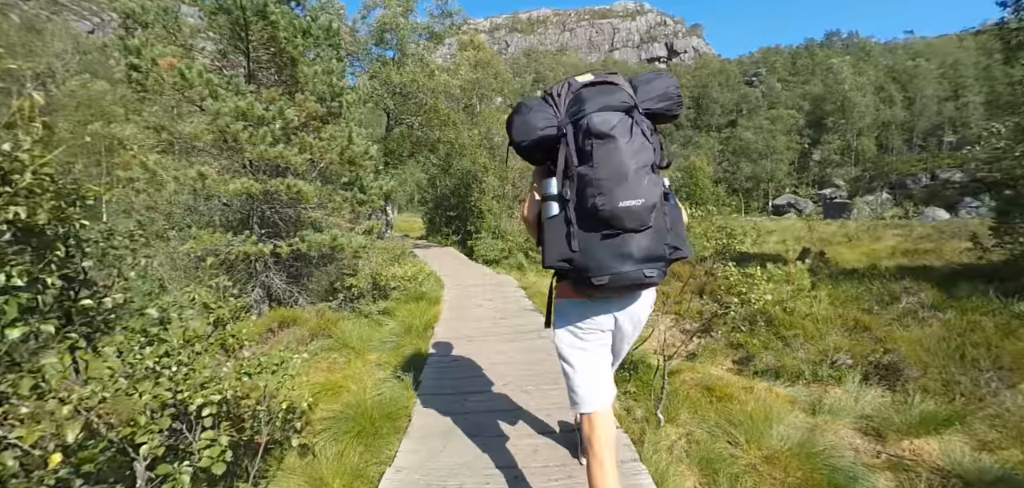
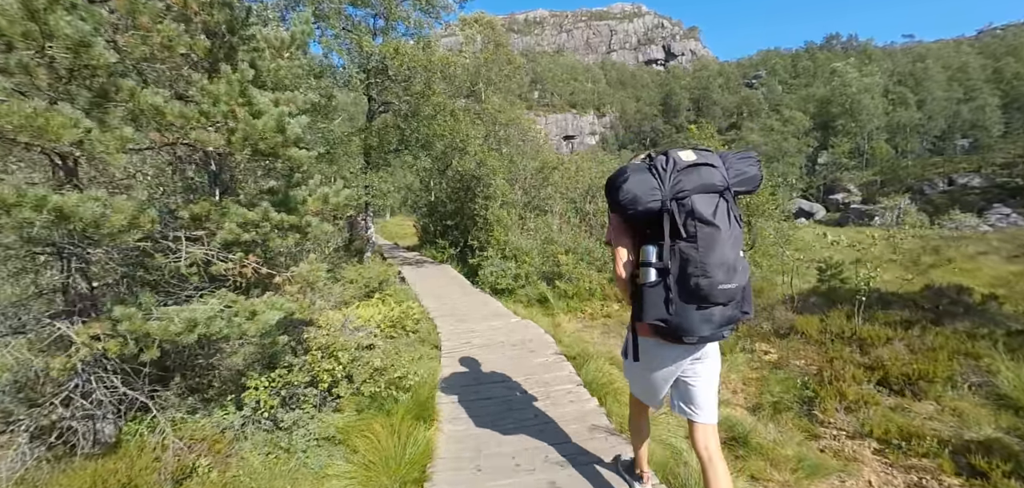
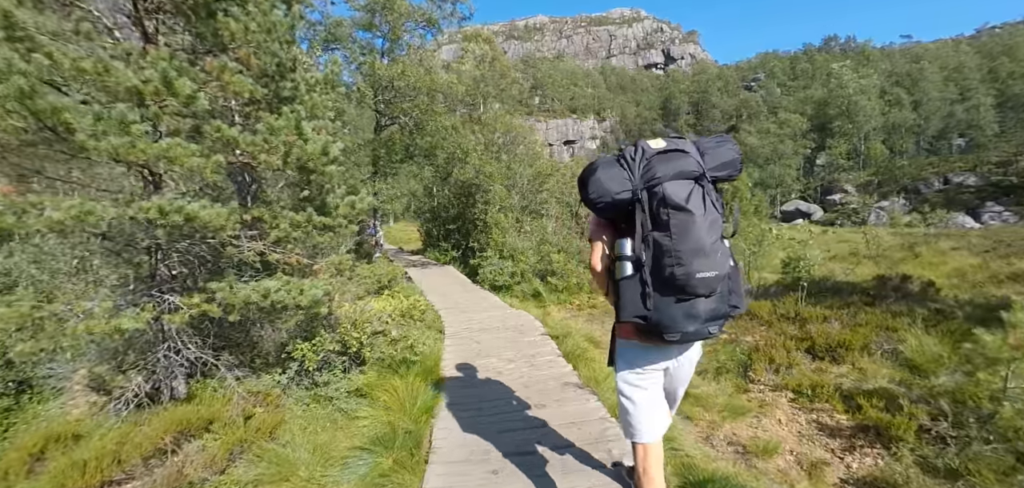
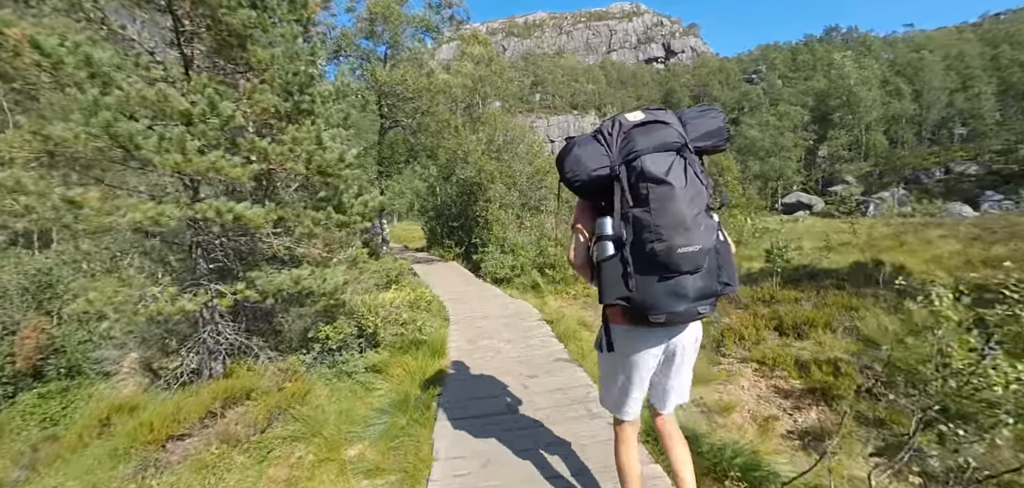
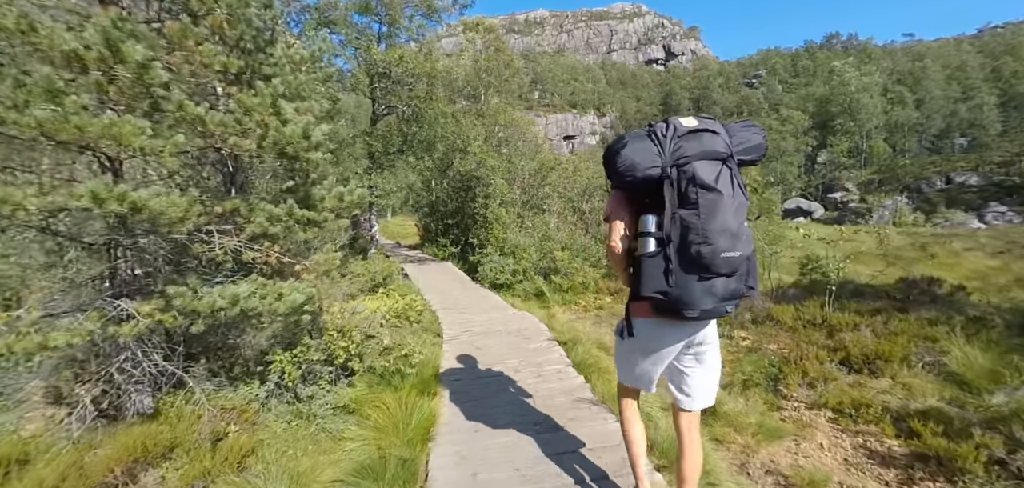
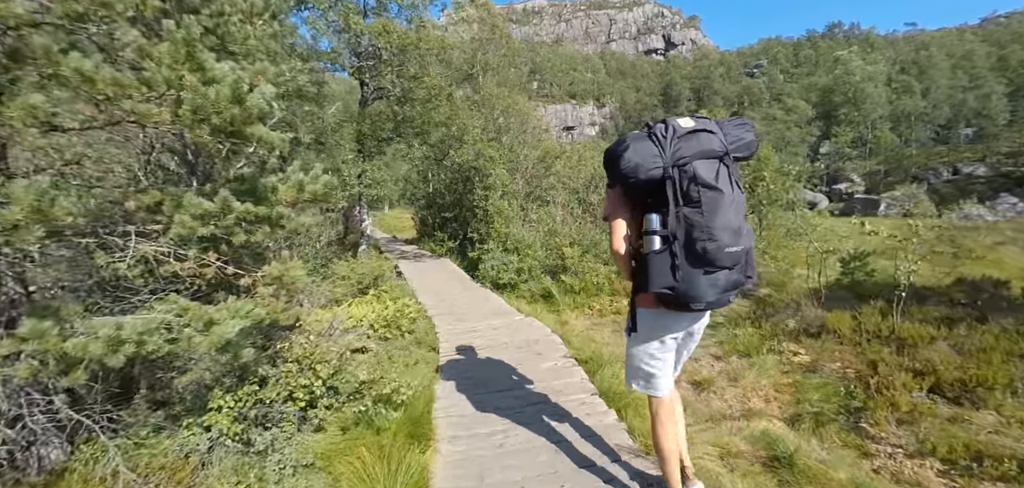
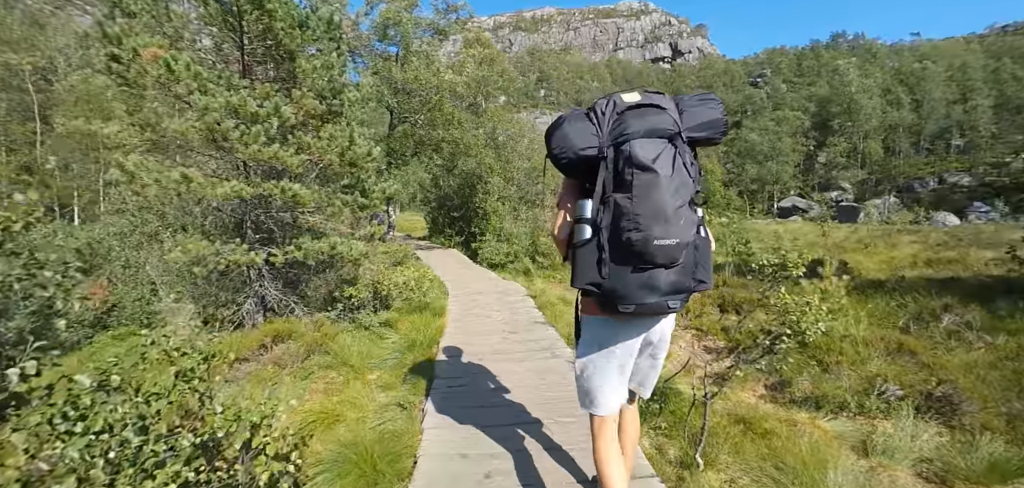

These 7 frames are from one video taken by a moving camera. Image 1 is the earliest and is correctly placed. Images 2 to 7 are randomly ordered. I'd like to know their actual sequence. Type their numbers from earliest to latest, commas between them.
7, 4, 3, 5, 2, 6
